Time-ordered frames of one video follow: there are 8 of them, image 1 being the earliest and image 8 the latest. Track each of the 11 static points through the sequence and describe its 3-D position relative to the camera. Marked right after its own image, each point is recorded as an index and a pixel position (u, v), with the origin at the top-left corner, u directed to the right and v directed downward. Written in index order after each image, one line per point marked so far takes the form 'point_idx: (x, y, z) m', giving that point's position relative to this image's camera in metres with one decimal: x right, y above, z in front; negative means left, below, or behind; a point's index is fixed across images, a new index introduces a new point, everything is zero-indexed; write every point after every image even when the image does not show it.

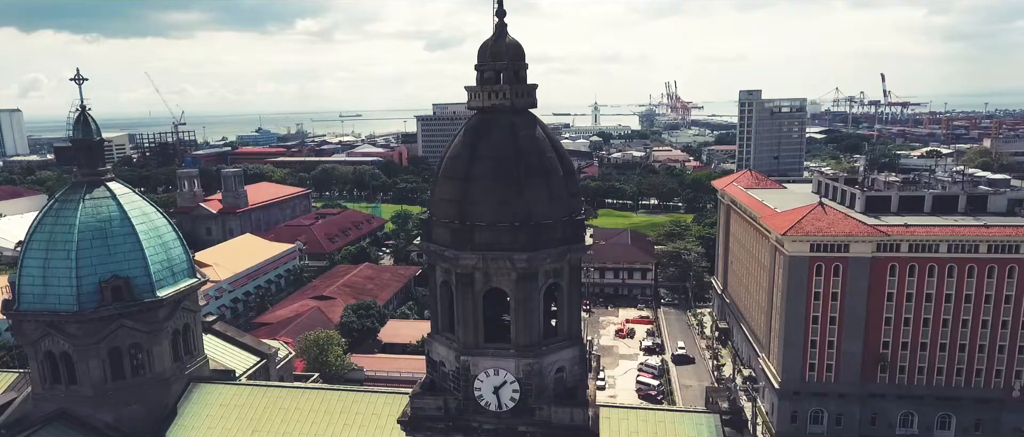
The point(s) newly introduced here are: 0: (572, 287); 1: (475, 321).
0: (+1.0, -1.2, +11.8) m
1: (-0.6, -1.7, +11.4) m
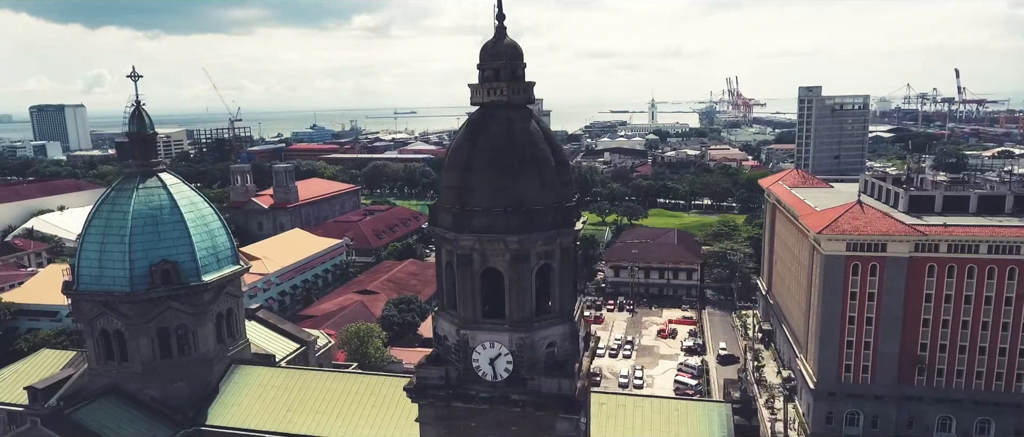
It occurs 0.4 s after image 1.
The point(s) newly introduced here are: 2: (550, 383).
0: (+0.9, -1.0, +12.5) m
1: (-0.7, -1.4, +12.3) m
2: (+0.7, -2.9, +12.1) m
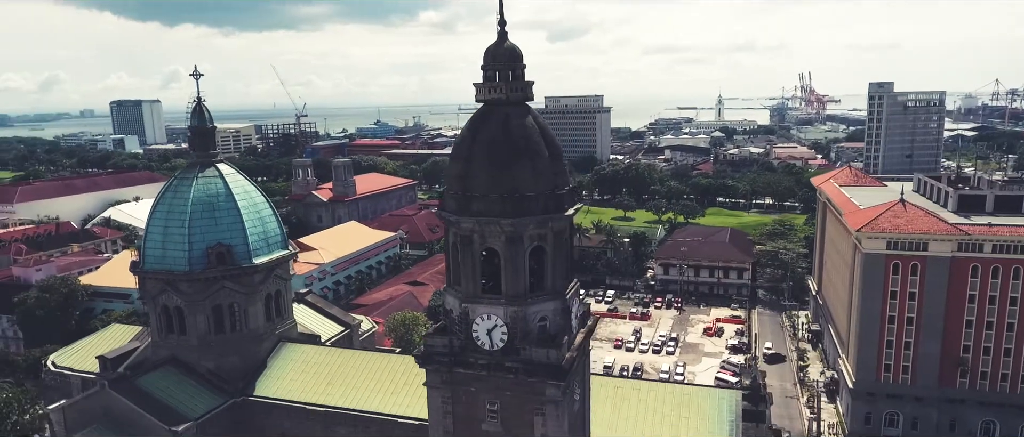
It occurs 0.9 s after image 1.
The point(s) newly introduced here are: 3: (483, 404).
0: (+0.9, -0.7, +13.7) m
1: (-0.8, -1.1, +13.6) m
2: (+0.5, -2.7, +13.3) m
3: (-0.6, -3.9, +14.1) m
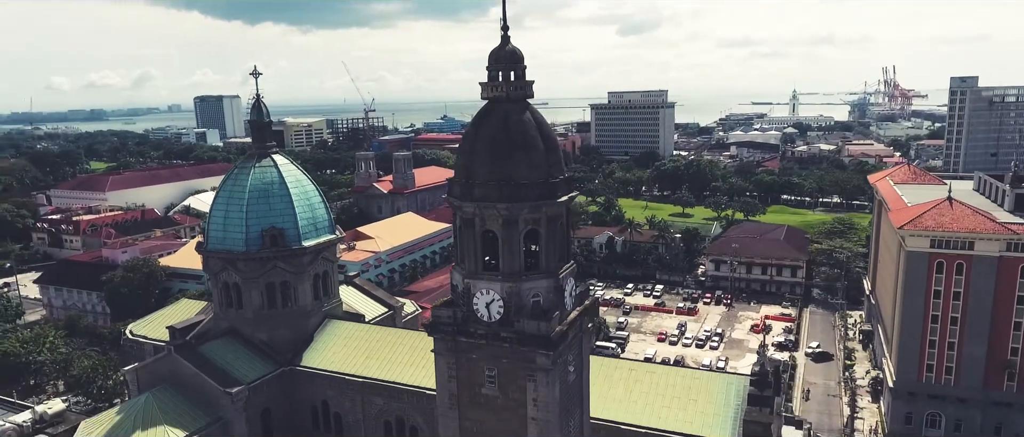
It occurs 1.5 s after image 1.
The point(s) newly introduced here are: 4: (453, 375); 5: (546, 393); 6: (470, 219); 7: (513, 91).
0: (+0.8, -0.4, +15.2) m
1: (-0.8, -0.8, +15.2) m
2: (+0.4, -2.4, +14.8) m
3: (-0.7, -3.5, +15.7) m
4: (-1.4, -3.7, +15.9) m
5: (+0.8, -3.9, +15.0) m
6: (-0.9, 0.0, +15.1) m
7: (0.0, +2.9, +15.1) m
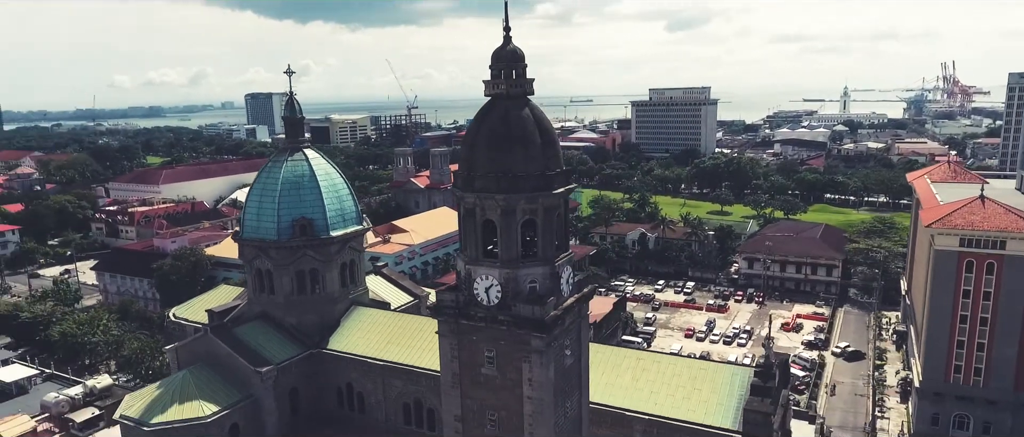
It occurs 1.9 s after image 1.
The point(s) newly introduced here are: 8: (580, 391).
0: (+0.8, -0.1, +16.1) m
1: (-0.9, -0.6, +16.2) m
2: (+0.3, -2.1, +15.8) m
3: (-0.8, -3.3, +16.7) m
4: (-1.4, -3.5, +17.0) m
5: (+0.7, -3.7, +15.9) m
6: (-1.0, +0.2, +16.1) m
7: (0.0, +3.1, +16.1) m
8: (+1.9, -4.7, +18.2) m
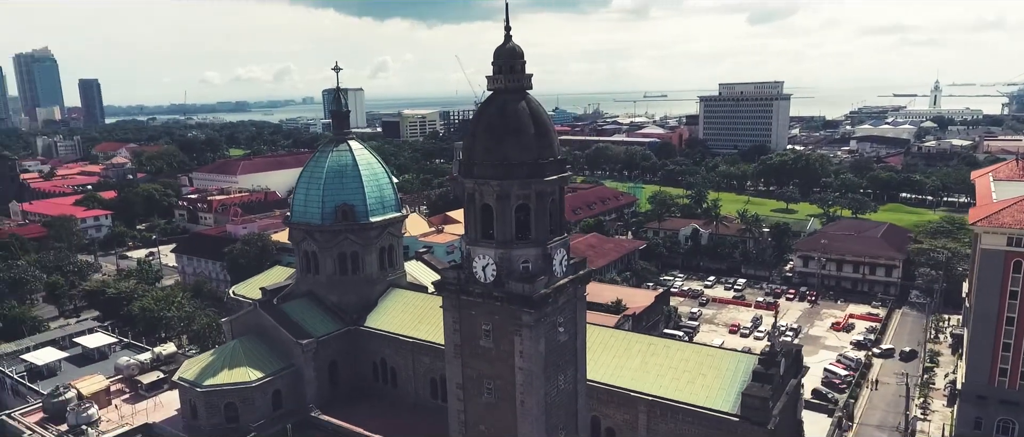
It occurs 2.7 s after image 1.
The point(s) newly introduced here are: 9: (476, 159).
0: (+0.6, +0.2, +17.4) m
1: (-1.0, -0.1, +17.7) m
2: (+0.1, -1.7, +17.1) m
3: (-0.9, -2.9, +18.2) m
4: (-1.5, -3.0, +18.5) m
5: (+0.5, -3.3, +17.3) m
6: (-1.1, +0.7, +17.6) m
7: (0.0, +3.5, +17.4) m
8: (+1.9, -4.3, +19.5) m
9: (-0.9, +1.6, +17.5) m
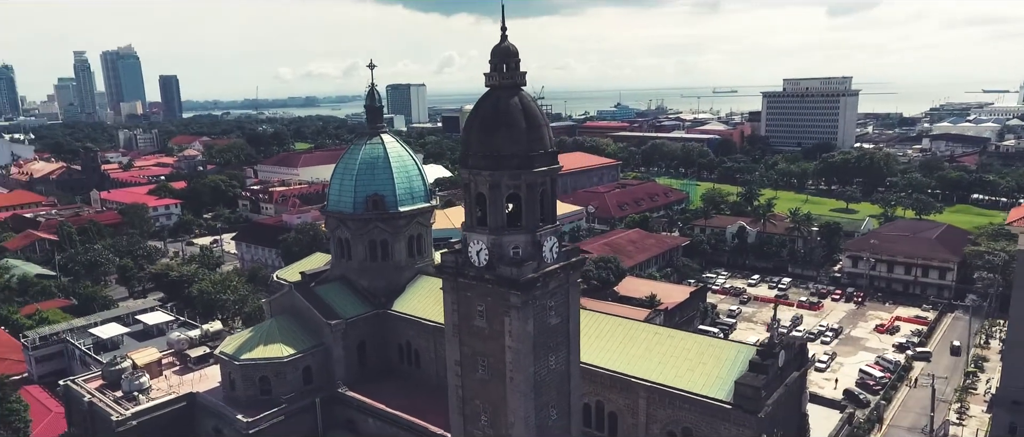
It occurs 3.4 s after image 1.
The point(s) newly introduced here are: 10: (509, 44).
0: (+0.4, +0.6, +18.5) m
1: (-1.2, +0.2, +19.0) m
2: (-0.1, -1.4, +18.3) m
3: (-1.1, -2.5, +19.4) m
4: (-1.7, -2.7, +19.9) m
5: (+0.2, -3.0, +18.4) m
6: (-1.3, +1.0, +18.9) m
7: (-0.2, +3.8, +18.6) m
8: (+1.7, -4.0, +20.5) m
9: (-1.1, +2.0, +18.7) m
10: (-0.1, +4.8, +18.6) m
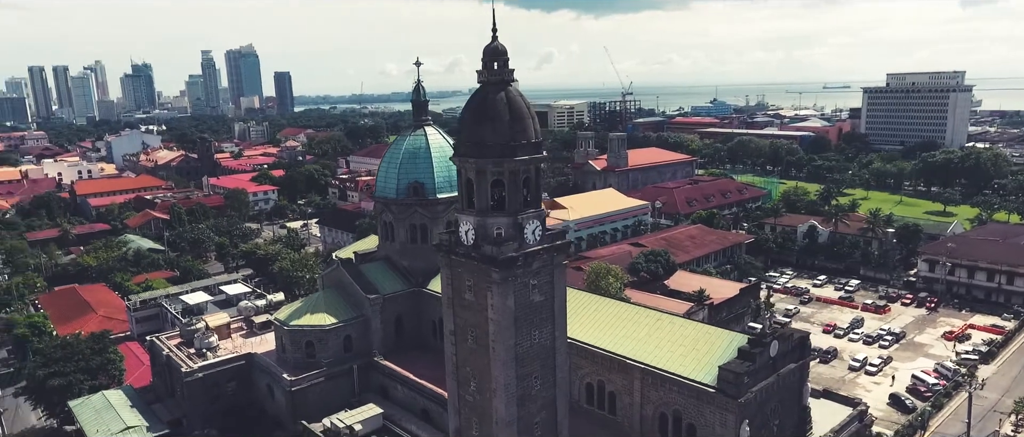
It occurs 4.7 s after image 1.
0: (-0.1, +1.0, +20.3) m
1: (-1.6, +0.7, +21.0) m
2: (-0.7, -0.9, +20.2) m
3: (-1.5, -2.0, +21.4) m
4: (-2.0, -2.1, +22.0) m
5: (-0.4, -2.5, +20.3) m
6: (-1.7, +1.5, +20.9) m
7: (-0.6, +4.3, +20.4) m
8: (+1.4, -3.5, +22.1) m
9: (-1.5, +2.5, +20.7) m
10: (-0.5, +5.3, +20.4) m
